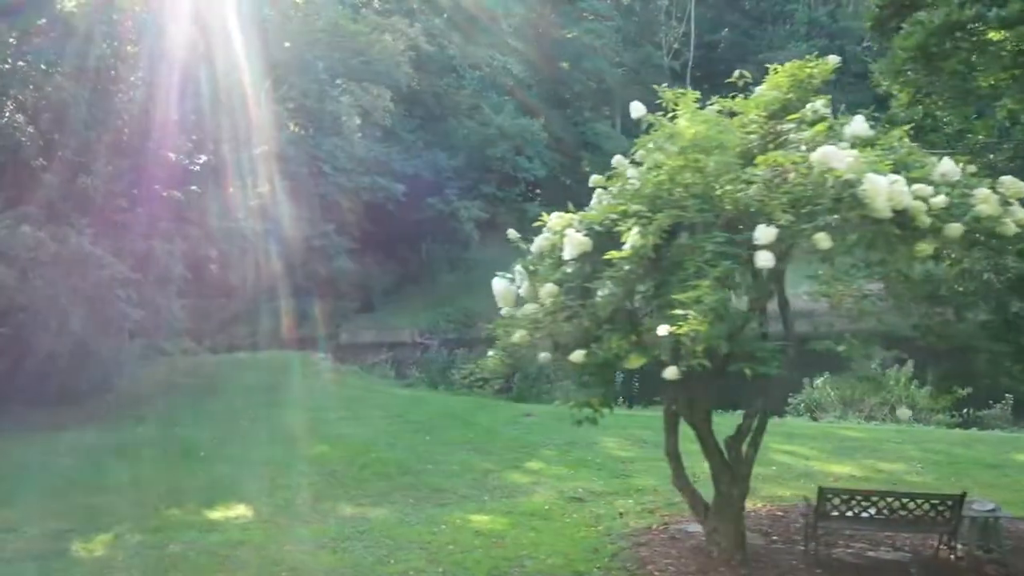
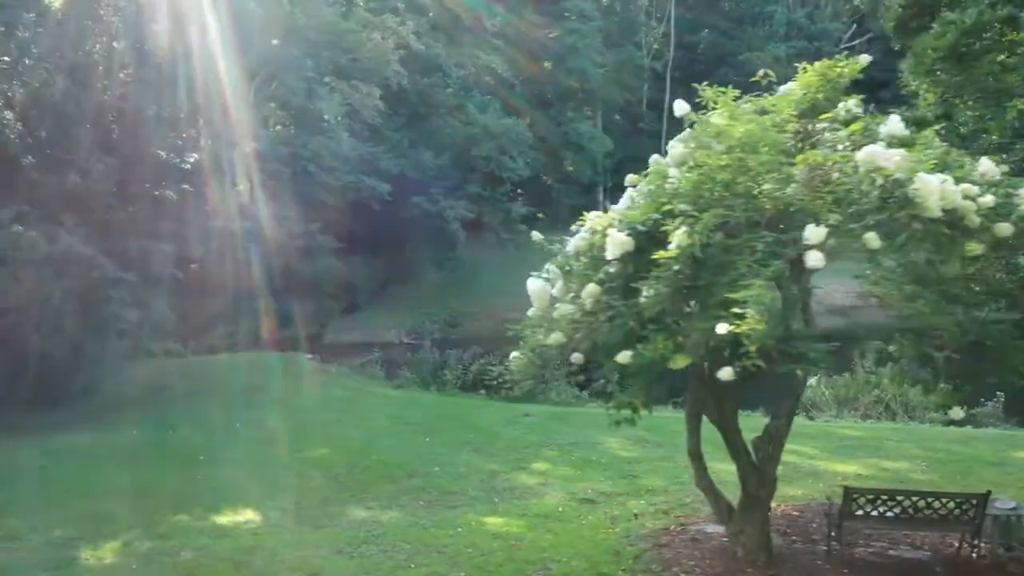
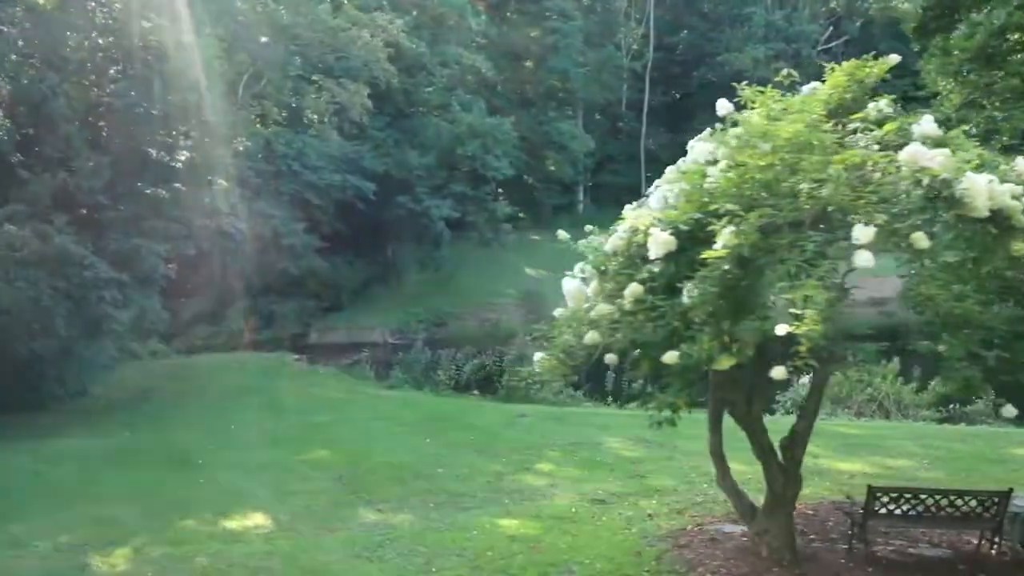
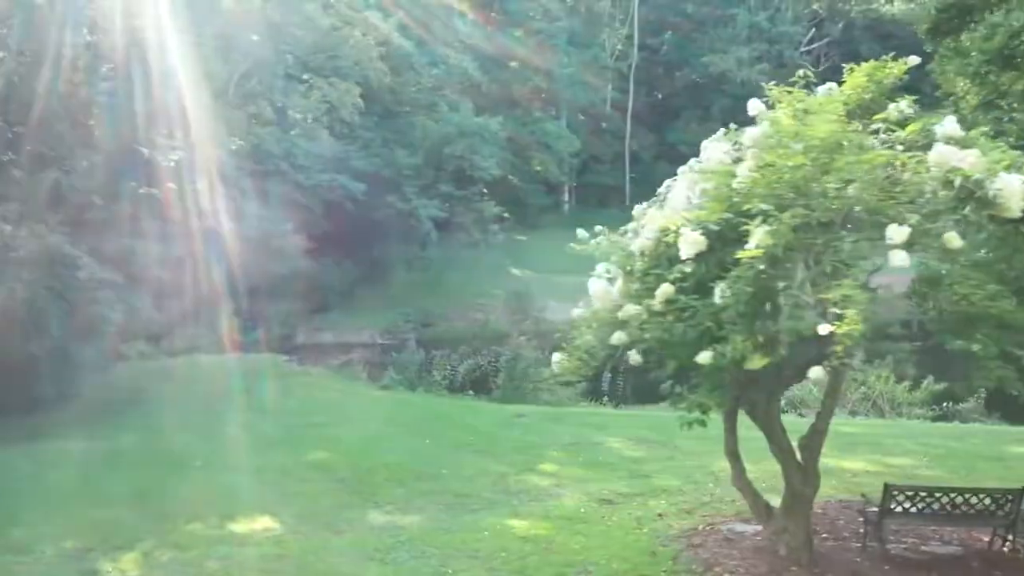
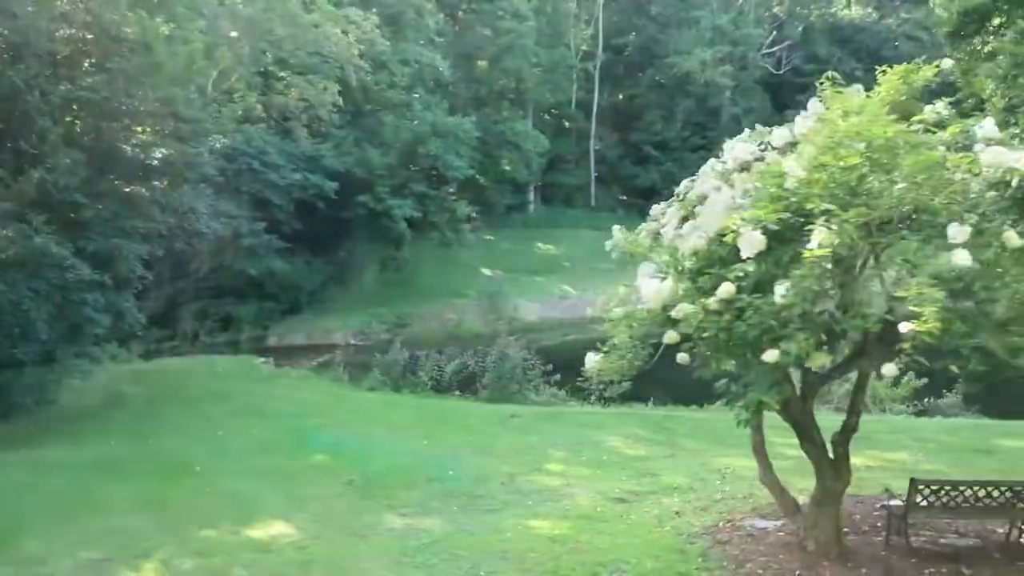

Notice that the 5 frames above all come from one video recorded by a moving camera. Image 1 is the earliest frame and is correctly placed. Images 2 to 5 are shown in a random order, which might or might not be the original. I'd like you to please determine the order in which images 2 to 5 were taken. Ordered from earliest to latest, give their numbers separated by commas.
2, 3, 4, 5
